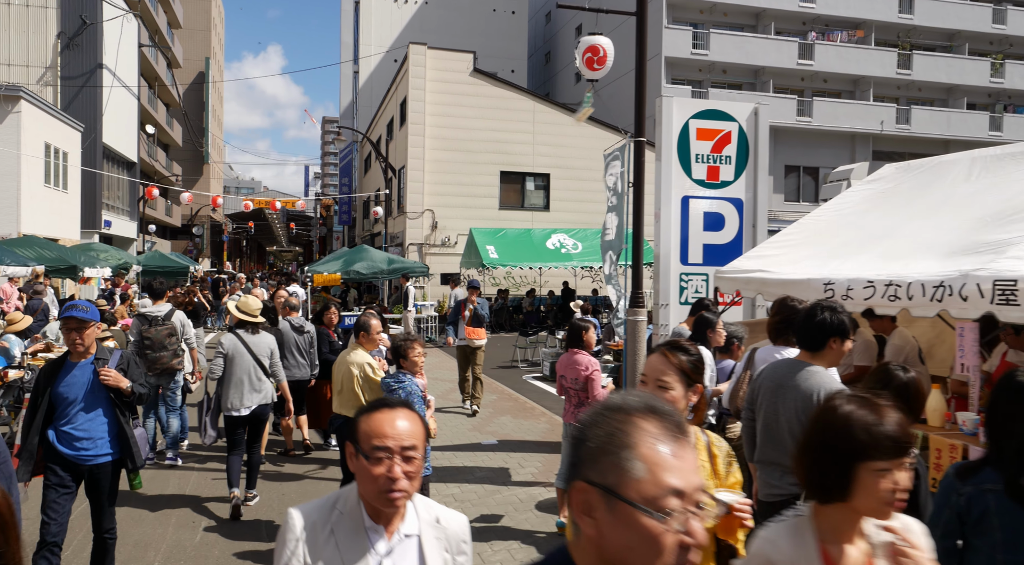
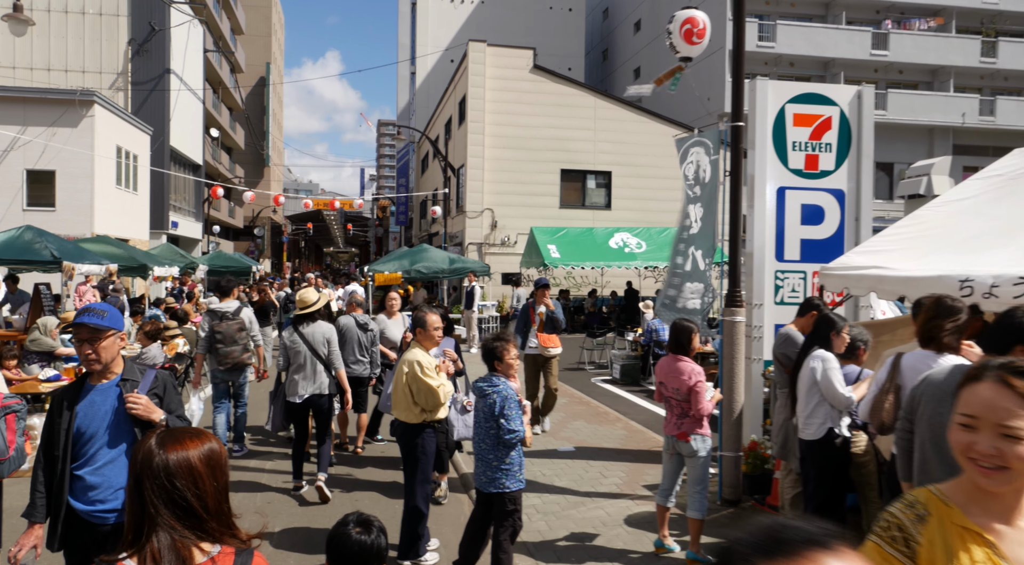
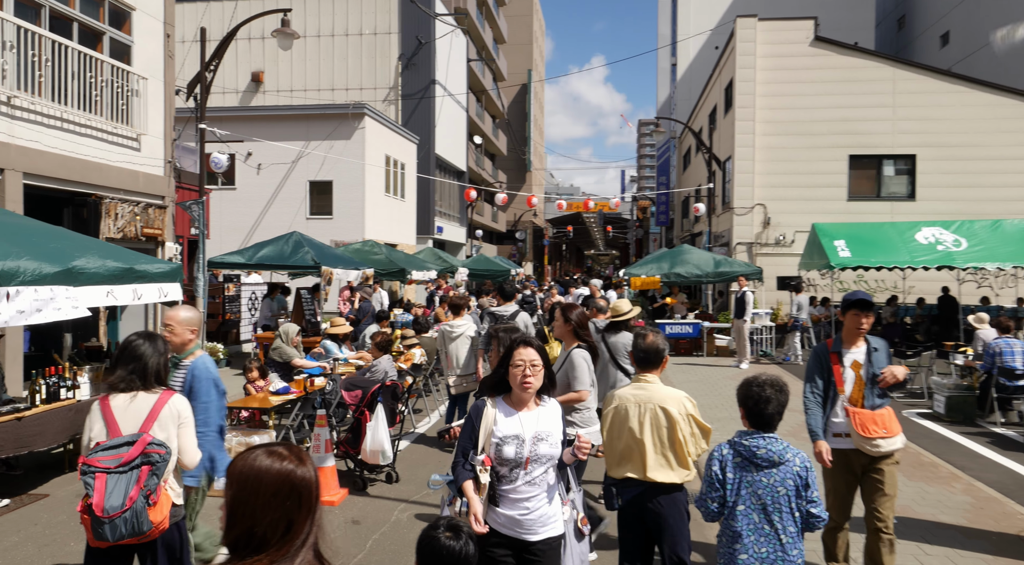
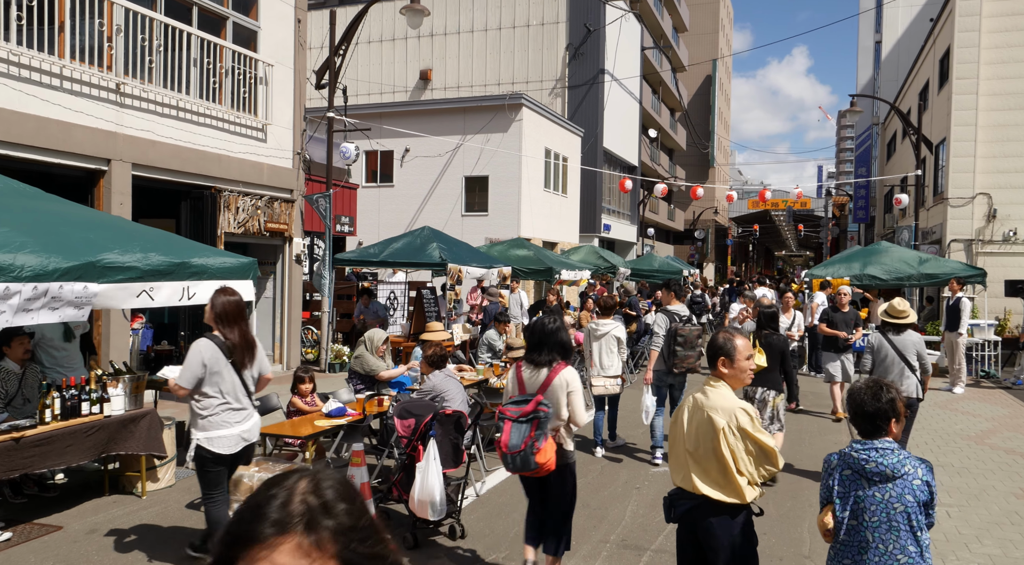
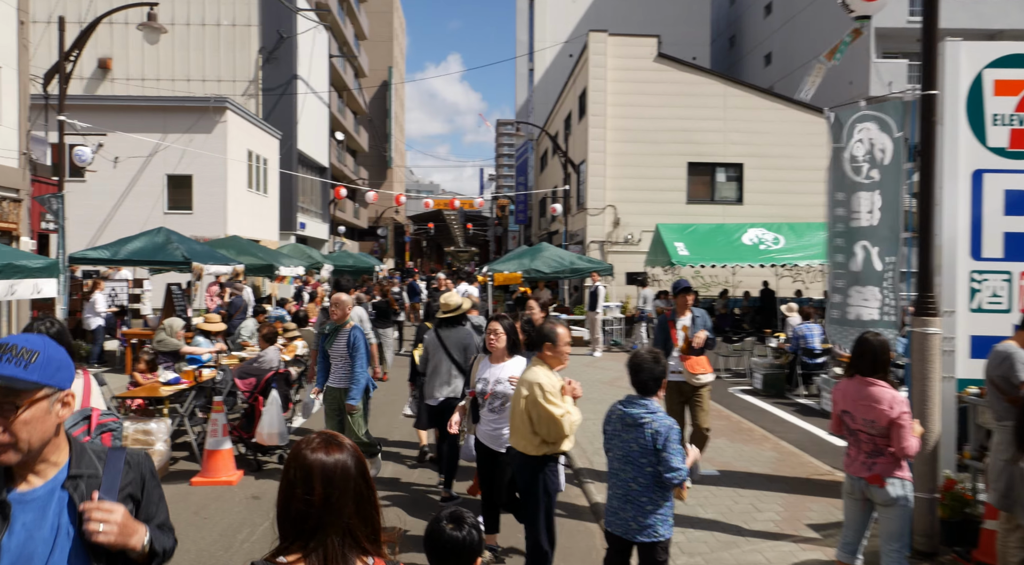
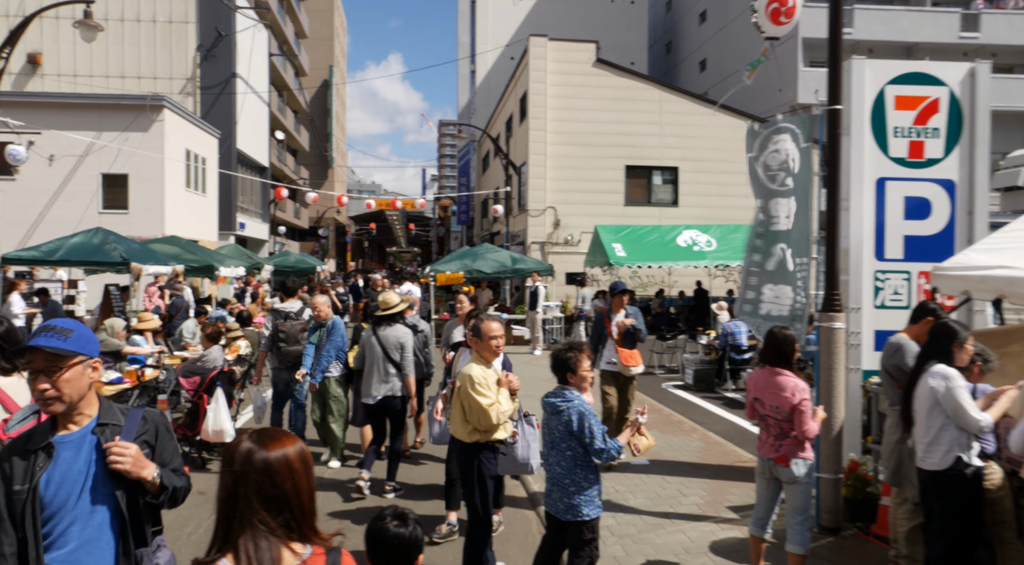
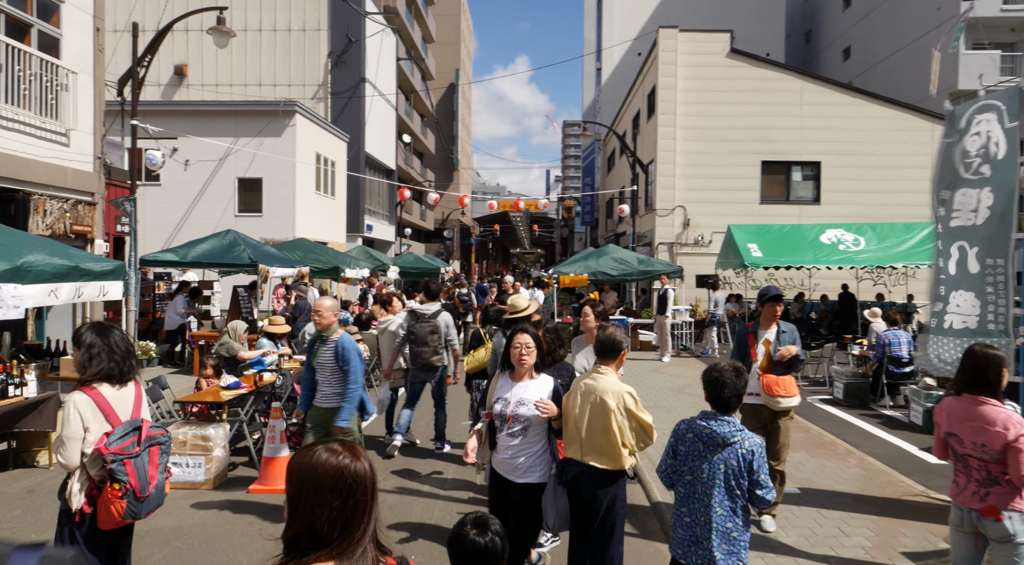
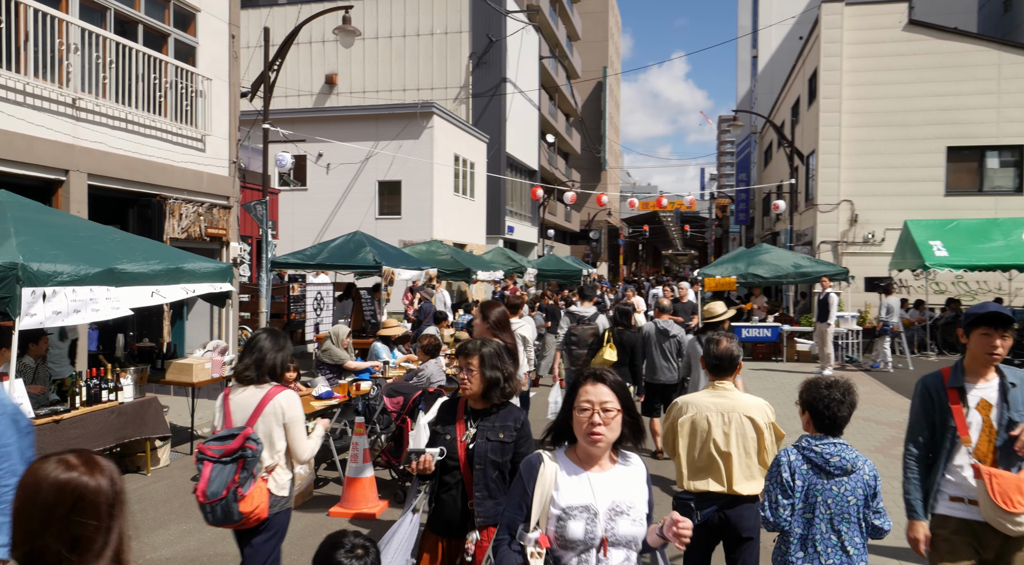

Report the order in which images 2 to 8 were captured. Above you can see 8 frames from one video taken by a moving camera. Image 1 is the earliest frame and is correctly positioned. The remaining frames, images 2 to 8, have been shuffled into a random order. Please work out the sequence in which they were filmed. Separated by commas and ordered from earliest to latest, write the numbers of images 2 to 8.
2, 6, 5, 7, 3, 8, 4
